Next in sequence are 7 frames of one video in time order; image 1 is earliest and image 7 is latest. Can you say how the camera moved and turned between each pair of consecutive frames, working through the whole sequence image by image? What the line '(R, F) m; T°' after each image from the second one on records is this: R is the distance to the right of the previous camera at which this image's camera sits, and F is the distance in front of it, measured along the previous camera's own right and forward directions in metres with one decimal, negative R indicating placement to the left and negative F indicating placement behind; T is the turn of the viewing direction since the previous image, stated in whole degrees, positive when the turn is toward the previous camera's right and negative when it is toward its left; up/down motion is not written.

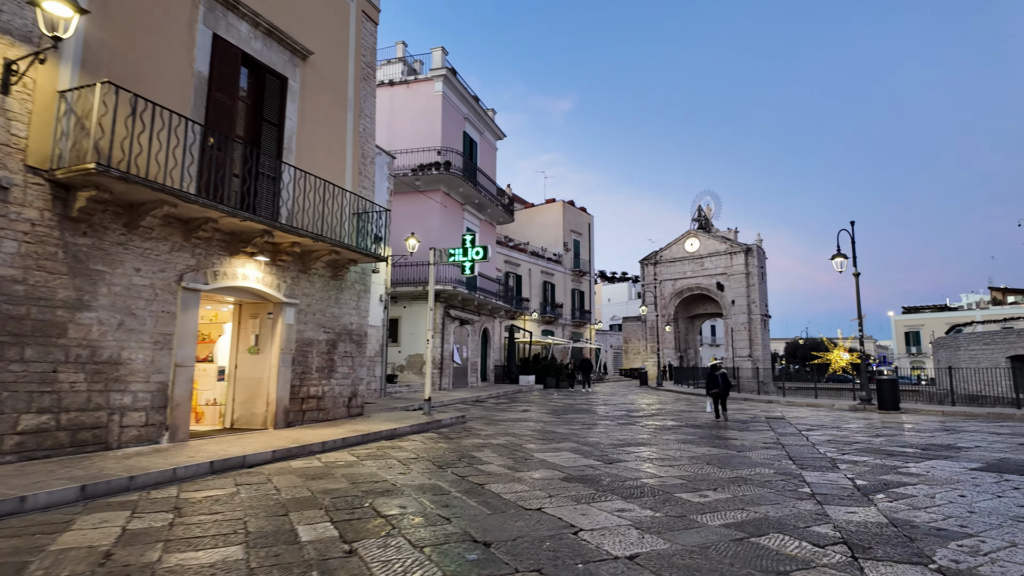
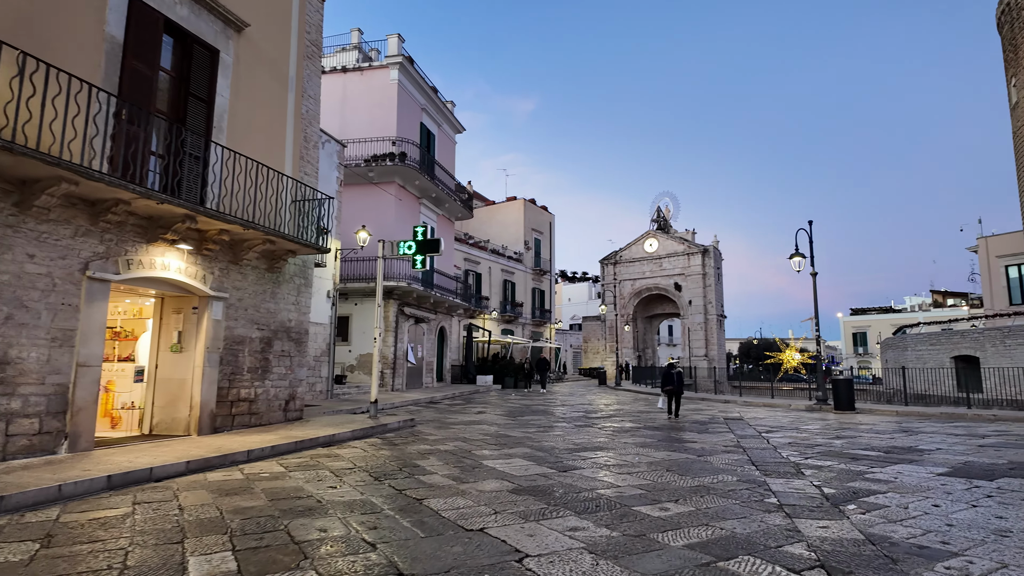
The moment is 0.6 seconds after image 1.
(+0.2, +0.6) m; +4°
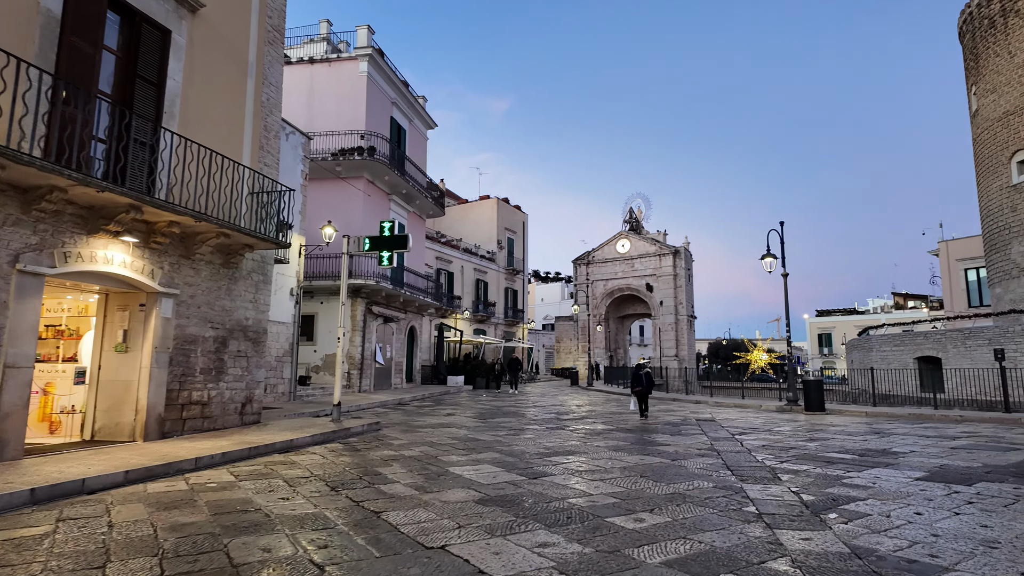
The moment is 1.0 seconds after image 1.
(0.0, +0.3) m; +3°
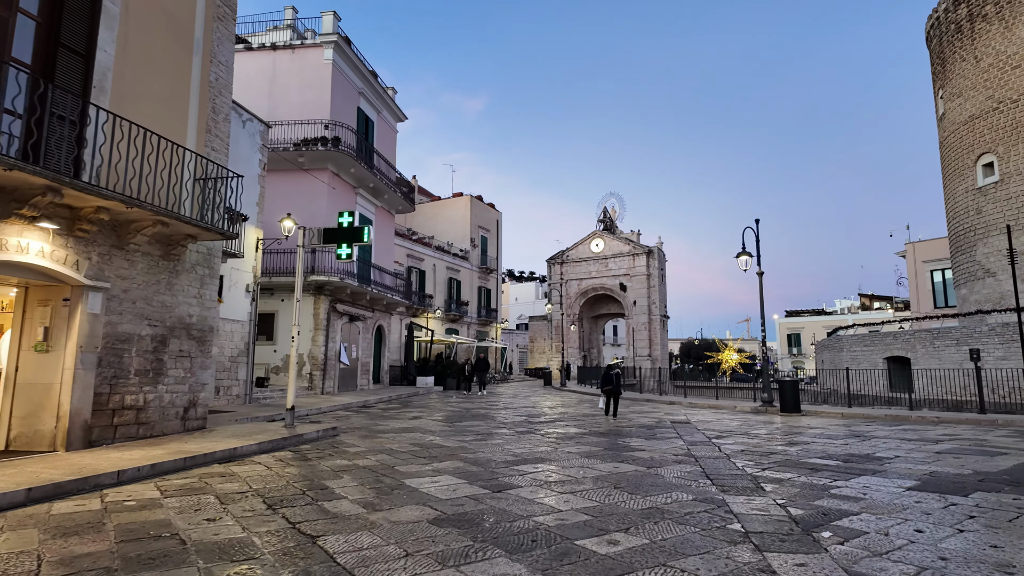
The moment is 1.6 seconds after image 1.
(+0.1, +0.6) m; +2°
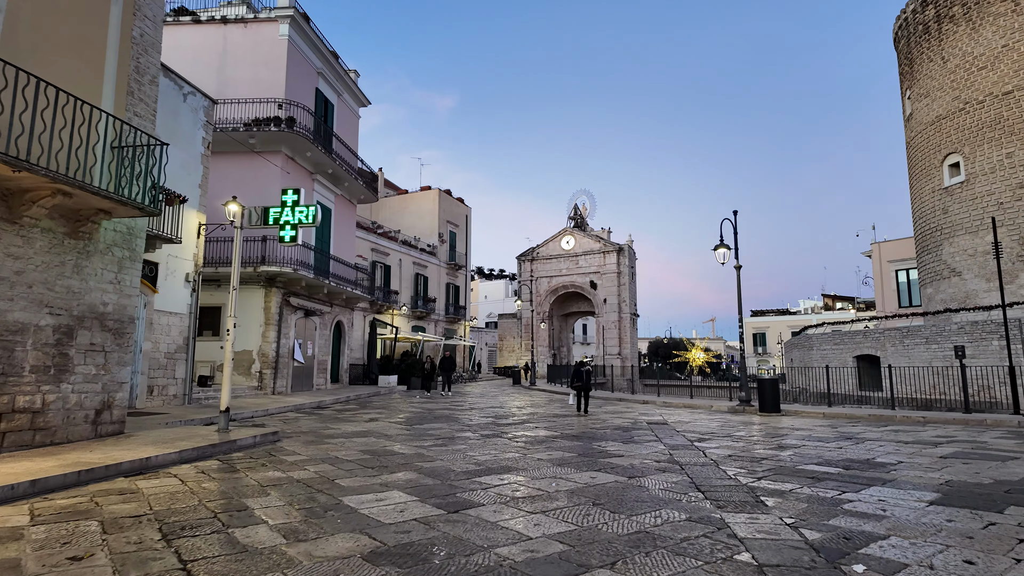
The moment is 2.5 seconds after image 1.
(+0.1, +0.9) m; +3°
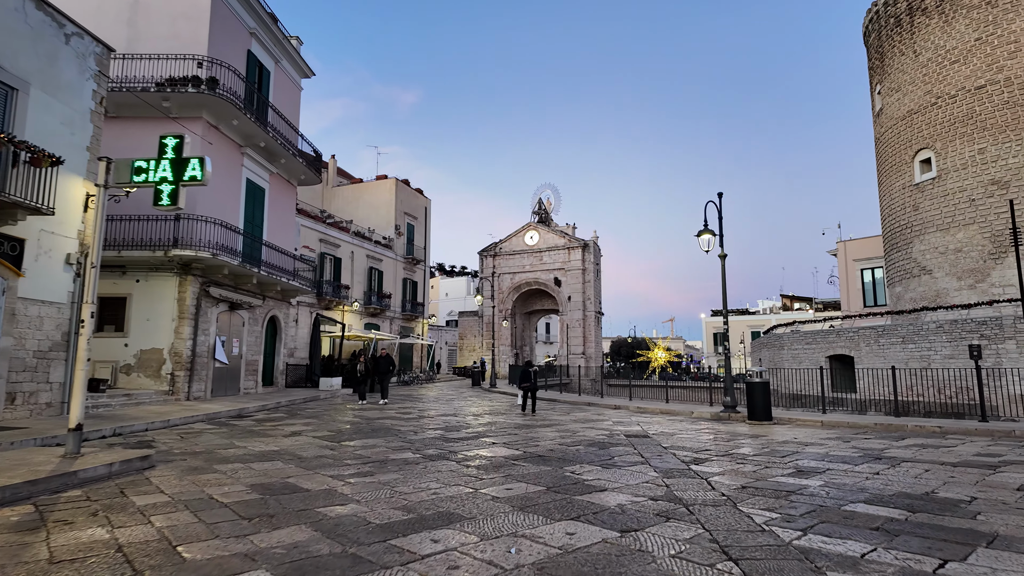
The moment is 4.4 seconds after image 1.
(+0.1, +1.8) m; +4°
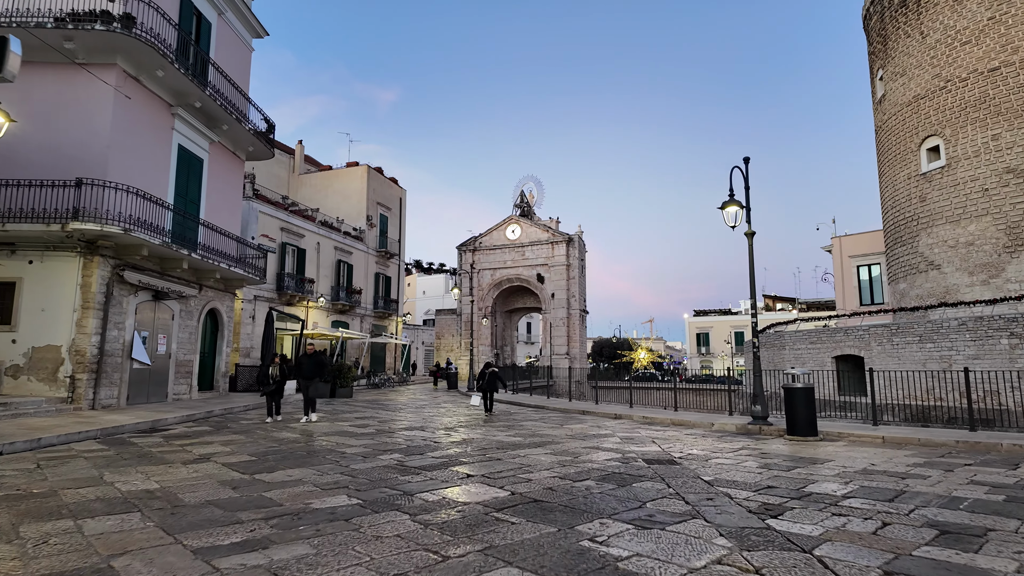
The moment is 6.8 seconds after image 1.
(0.0, +2.3) m; +2°
